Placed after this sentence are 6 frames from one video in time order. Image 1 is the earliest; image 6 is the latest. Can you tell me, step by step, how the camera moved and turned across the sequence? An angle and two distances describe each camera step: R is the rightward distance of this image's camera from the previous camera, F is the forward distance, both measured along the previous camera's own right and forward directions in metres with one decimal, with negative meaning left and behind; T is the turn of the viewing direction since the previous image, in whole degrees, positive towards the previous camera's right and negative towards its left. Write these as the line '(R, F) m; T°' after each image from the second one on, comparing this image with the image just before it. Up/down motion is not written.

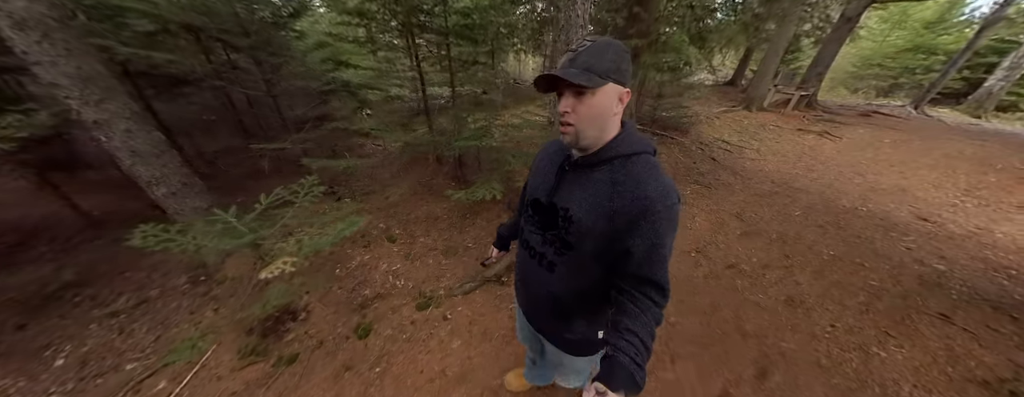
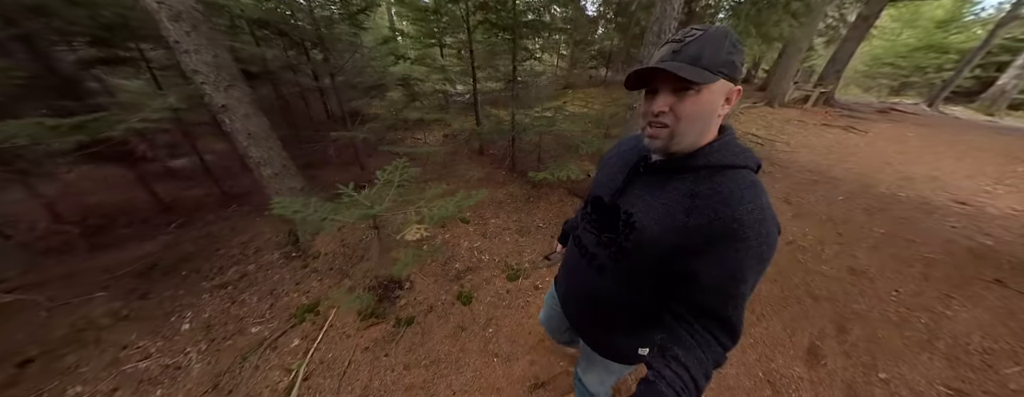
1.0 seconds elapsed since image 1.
(-1.2, -0.3) m; 0°
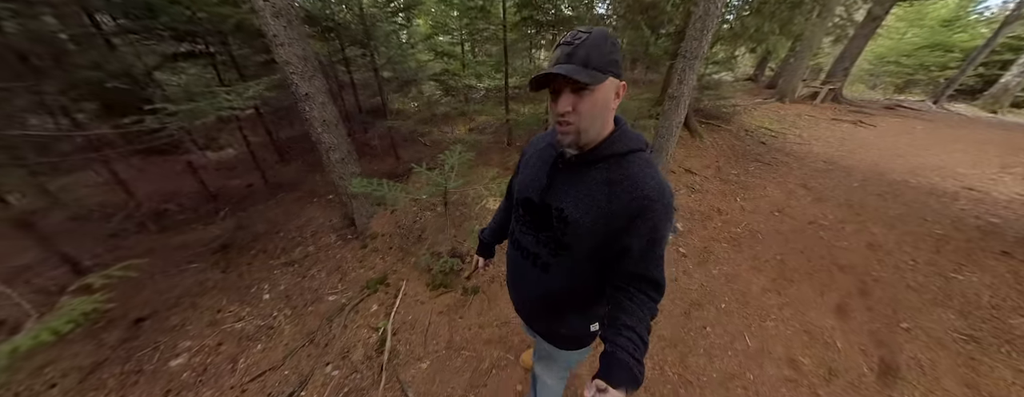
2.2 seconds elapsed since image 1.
(-0.8, -0.4) m; 0°
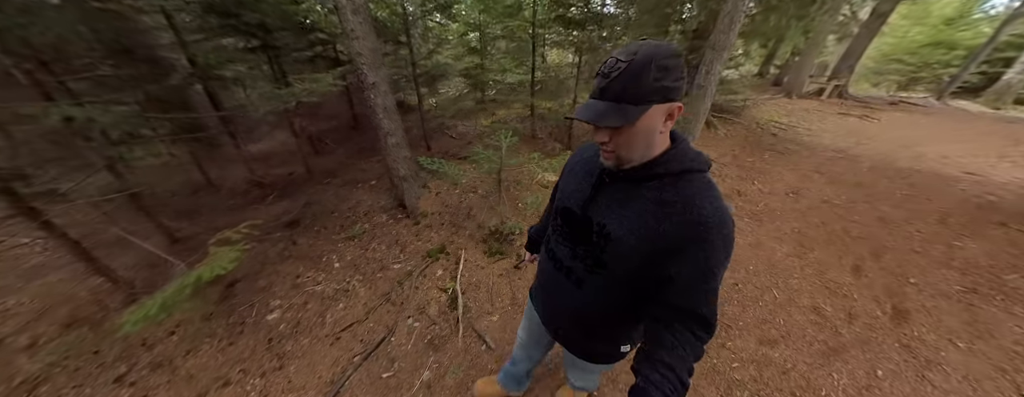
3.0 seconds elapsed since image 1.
(-0.8, -0.4) m; 0°
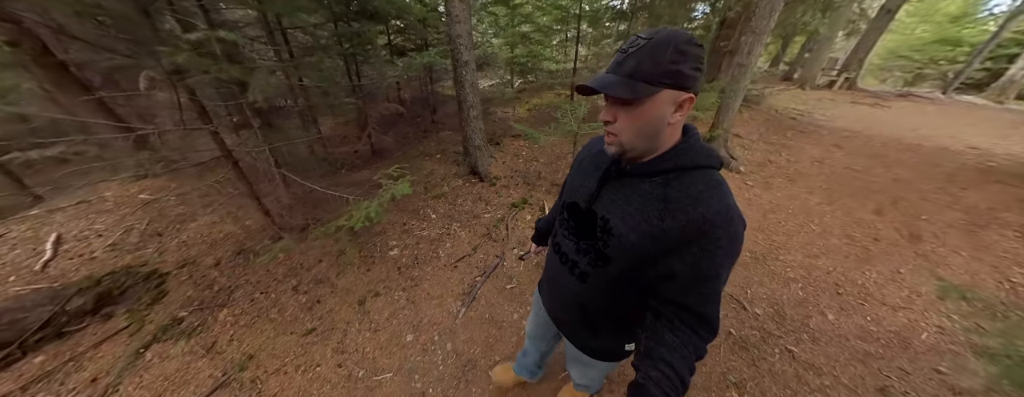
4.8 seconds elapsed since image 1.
(-1.4, -0.8) m; 0°
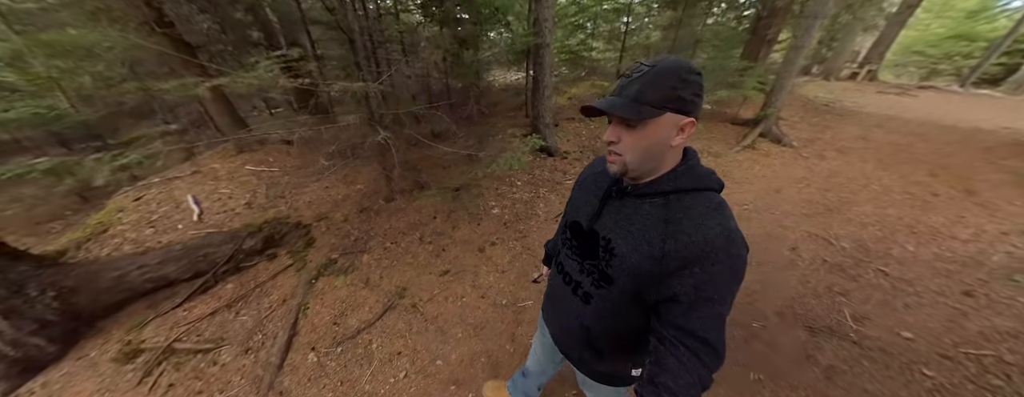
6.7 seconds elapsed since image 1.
(-1.7, -0.6) m; 0°
